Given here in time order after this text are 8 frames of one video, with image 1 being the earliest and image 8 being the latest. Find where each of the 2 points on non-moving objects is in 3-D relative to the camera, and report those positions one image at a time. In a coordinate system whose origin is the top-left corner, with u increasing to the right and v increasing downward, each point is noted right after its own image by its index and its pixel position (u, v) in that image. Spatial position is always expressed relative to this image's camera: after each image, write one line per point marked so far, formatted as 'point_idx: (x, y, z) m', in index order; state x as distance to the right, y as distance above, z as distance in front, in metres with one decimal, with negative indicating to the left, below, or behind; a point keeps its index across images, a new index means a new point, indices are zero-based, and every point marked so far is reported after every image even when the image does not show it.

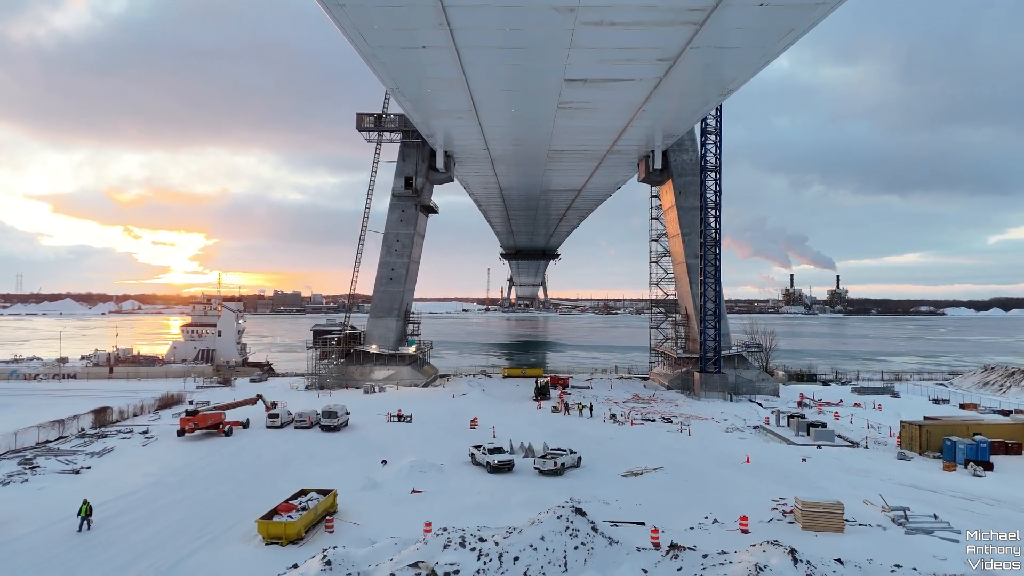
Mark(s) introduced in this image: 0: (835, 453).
0: (+11.4, -5.8, +18.3) m
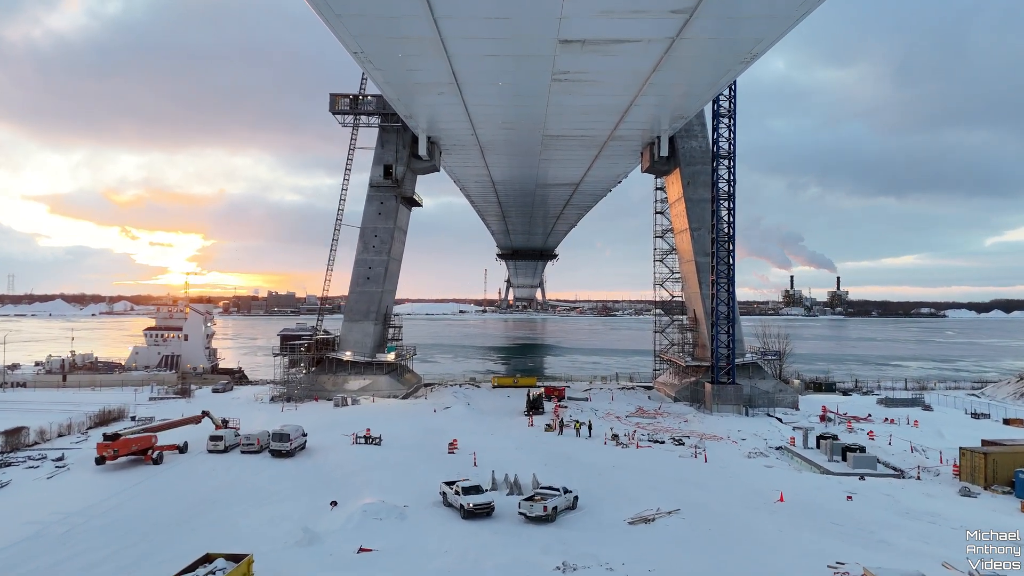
0: (+10.9, -5.8, +15.2) m
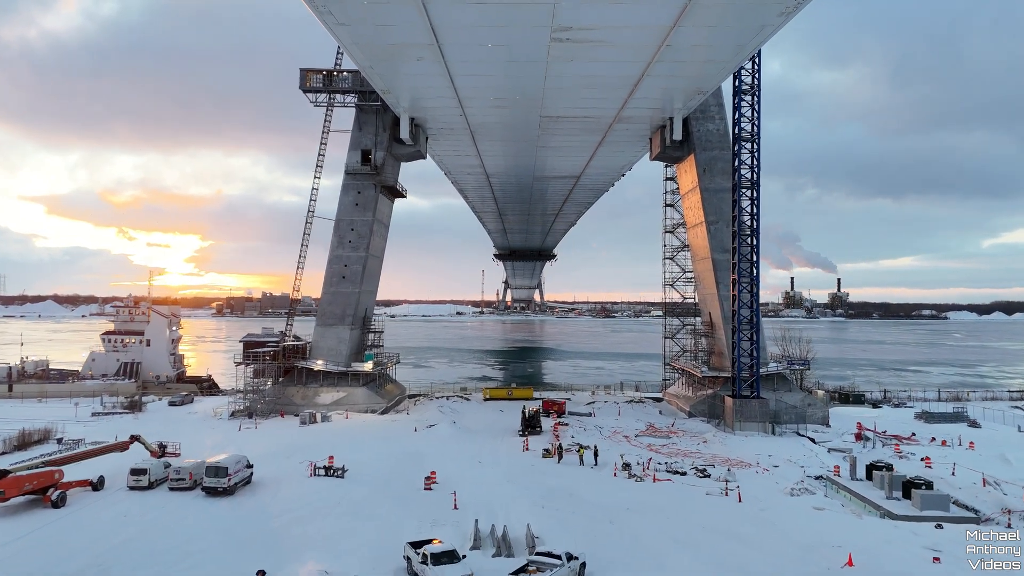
0: (+10.6, -5.8, +12.0) m
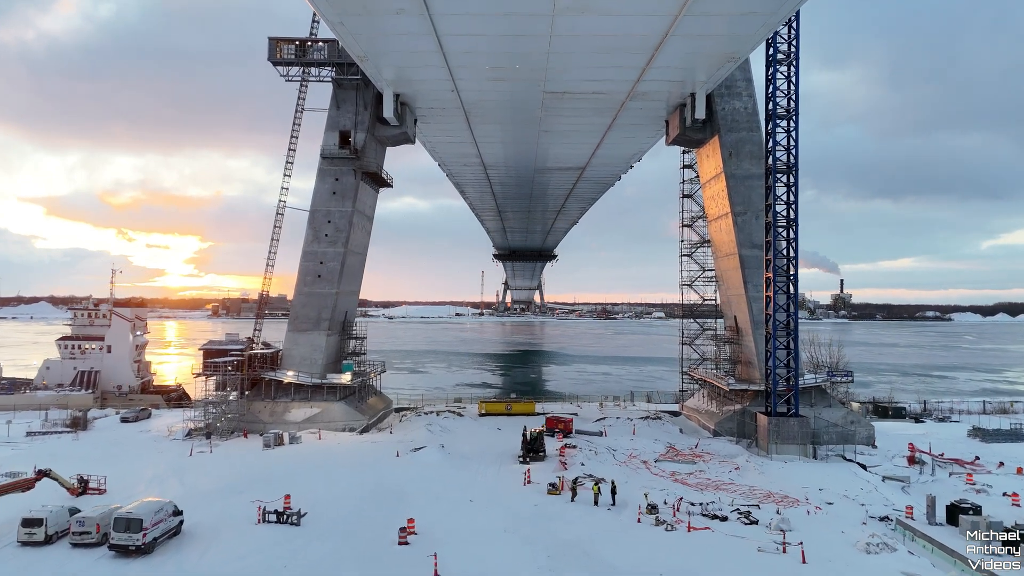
0: (+10.6, -5.8, +8.8) m
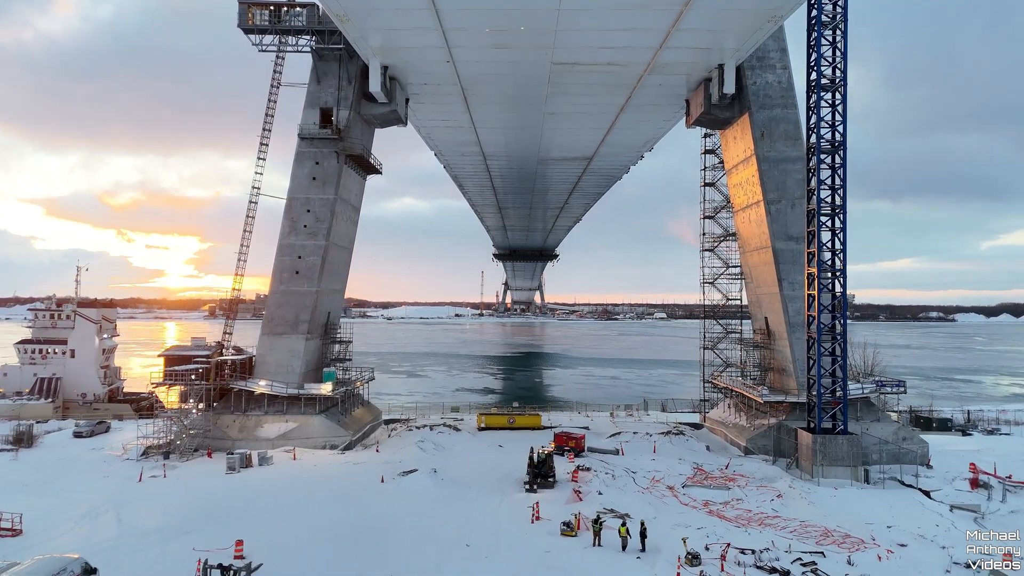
0: (+10.7, -5.7, +6.2) m
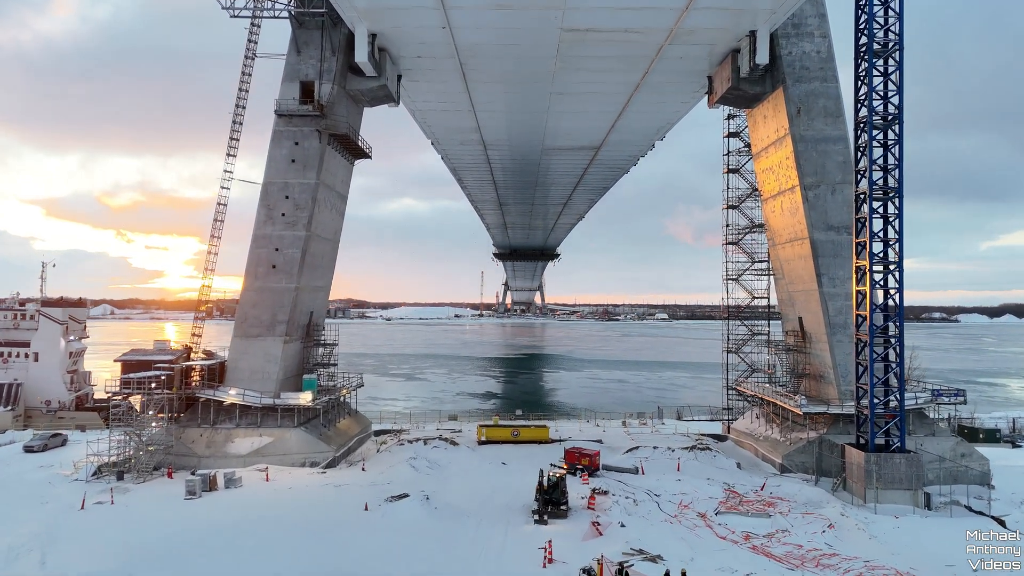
0: (+10.9, -5.6, +3.9) m
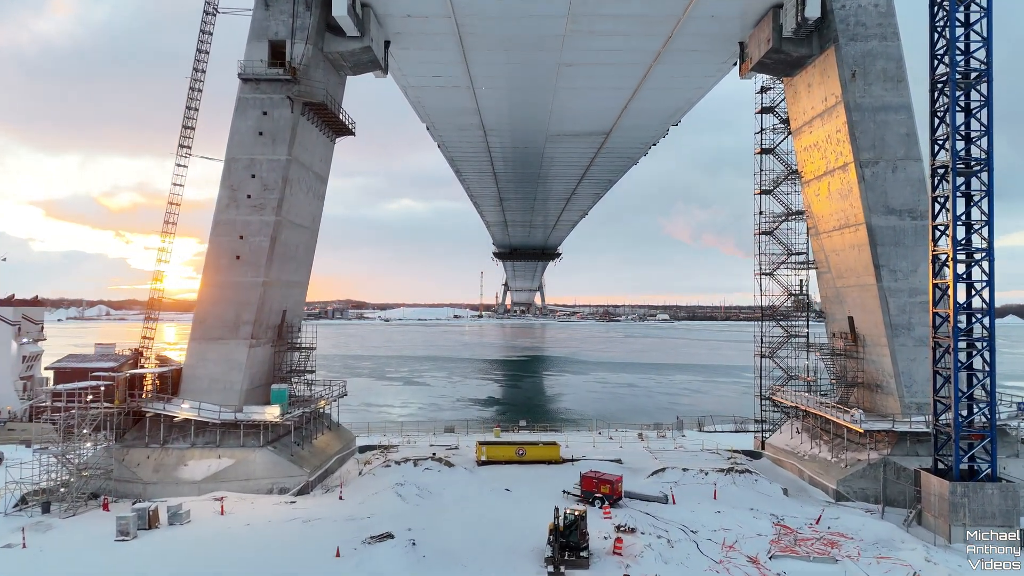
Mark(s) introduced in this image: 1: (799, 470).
0: (+11.0, -5.4, +1.3) m
1: (+8.8, -5.6, +16.1) m
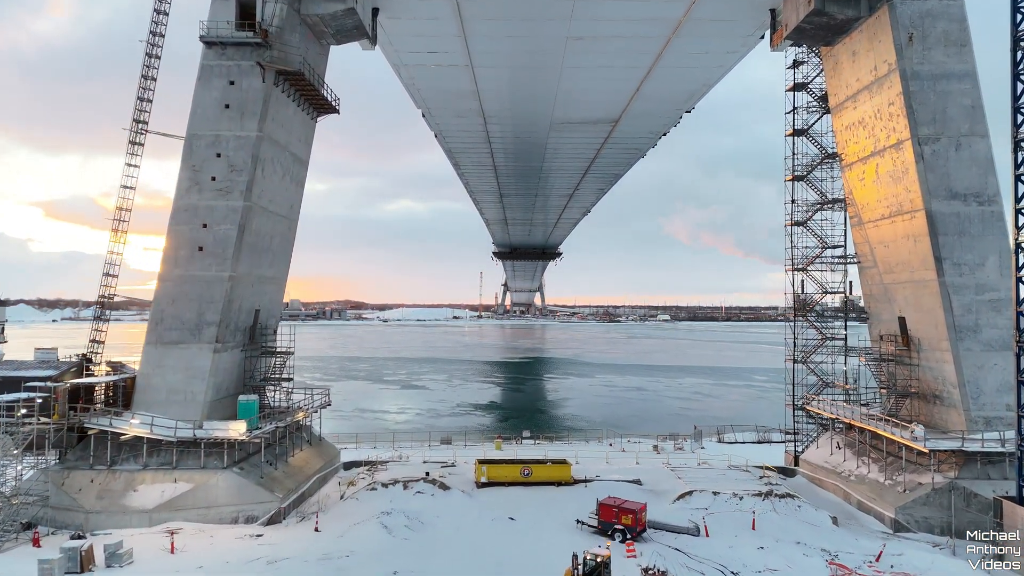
0: (+11.2, -5.2, -0.7) m
1: (+8.9, -5.5, +14.1) m
